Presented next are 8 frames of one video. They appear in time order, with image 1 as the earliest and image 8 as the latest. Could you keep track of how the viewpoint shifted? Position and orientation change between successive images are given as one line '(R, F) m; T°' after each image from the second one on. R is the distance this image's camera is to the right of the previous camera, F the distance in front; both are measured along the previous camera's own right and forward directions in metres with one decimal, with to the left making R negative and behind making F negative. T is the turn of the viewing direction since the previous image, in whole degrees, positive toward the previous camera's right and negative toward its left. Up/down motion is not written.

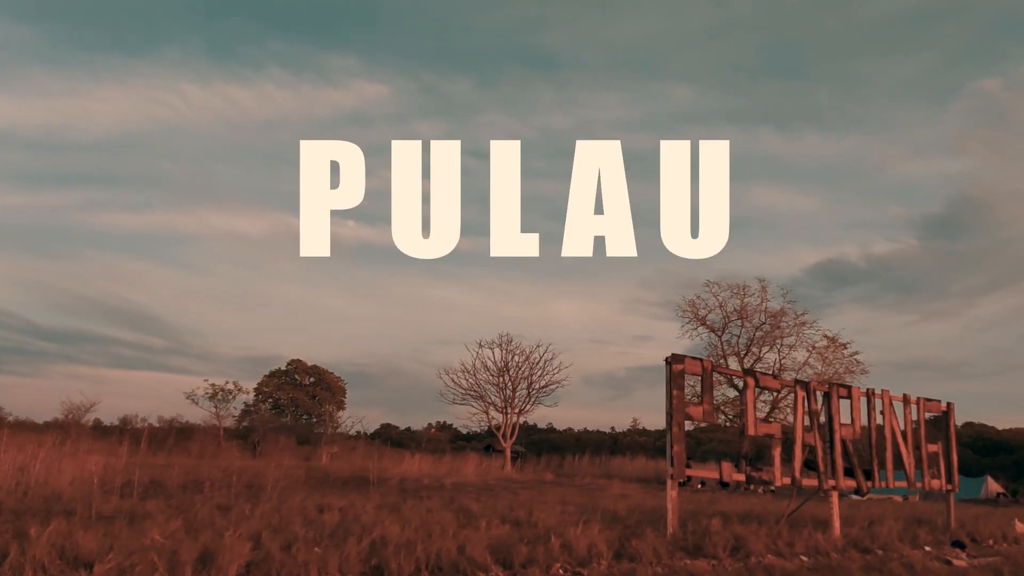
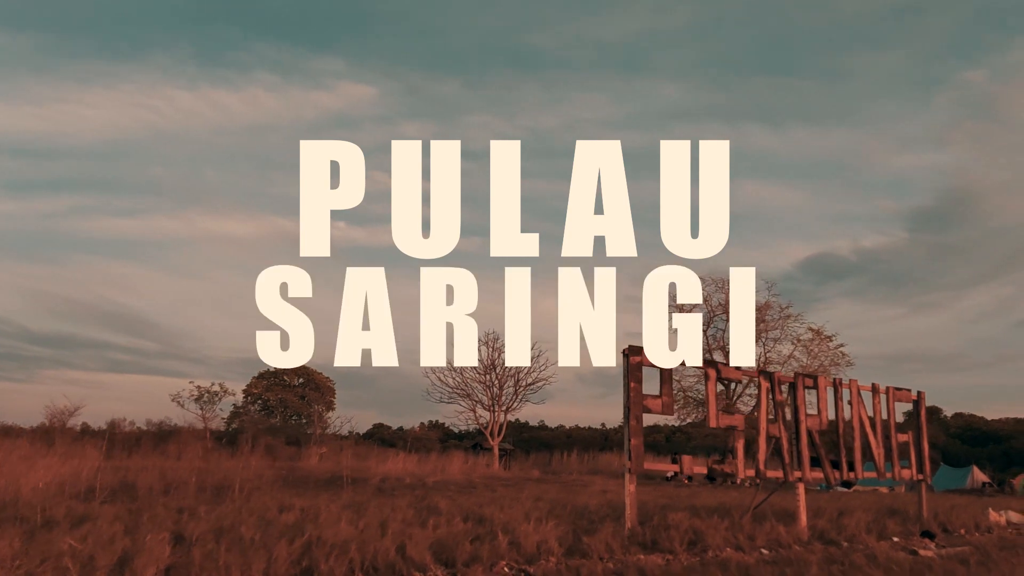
(+0.6, +0.3) m; +1°
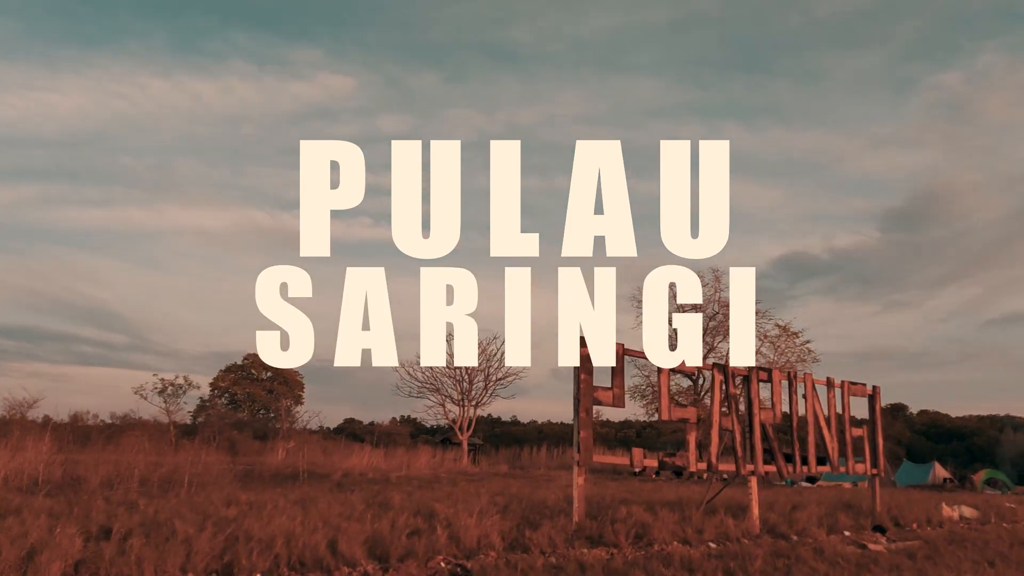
(+0.4, +0.2) m; +2°
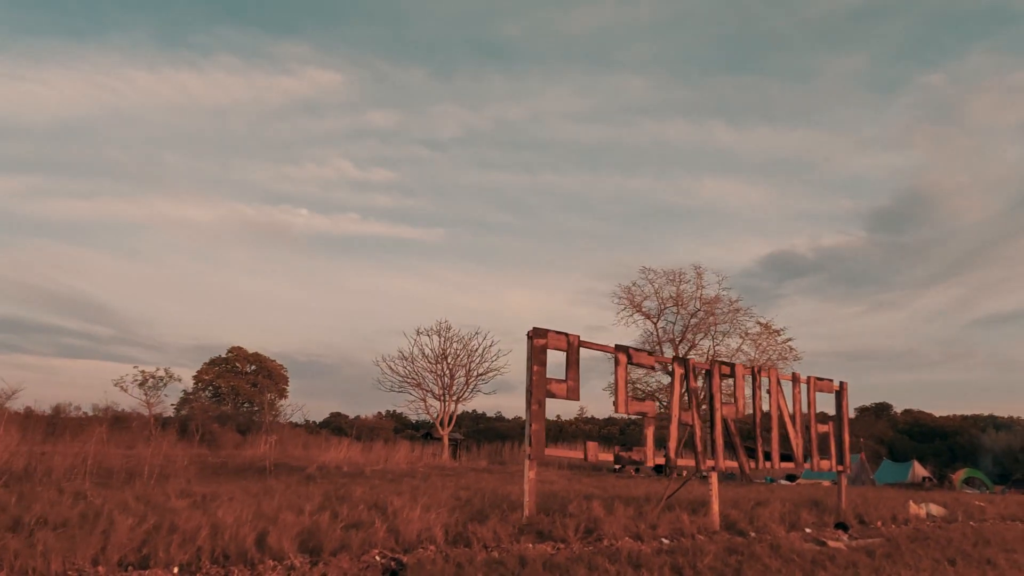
(+0.5, +0.2) m; +1°
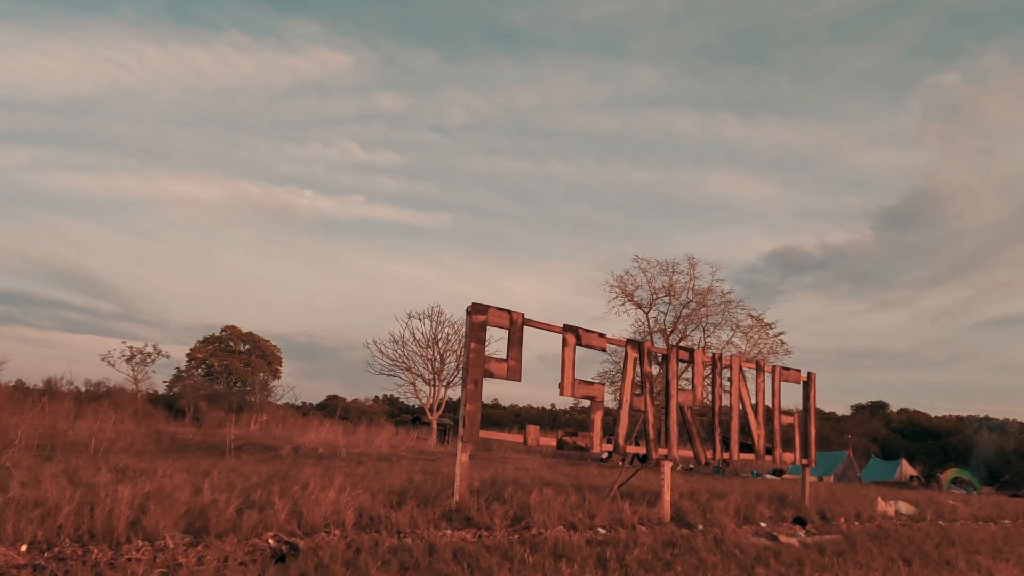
(+0.8, +0.5) m; 0°
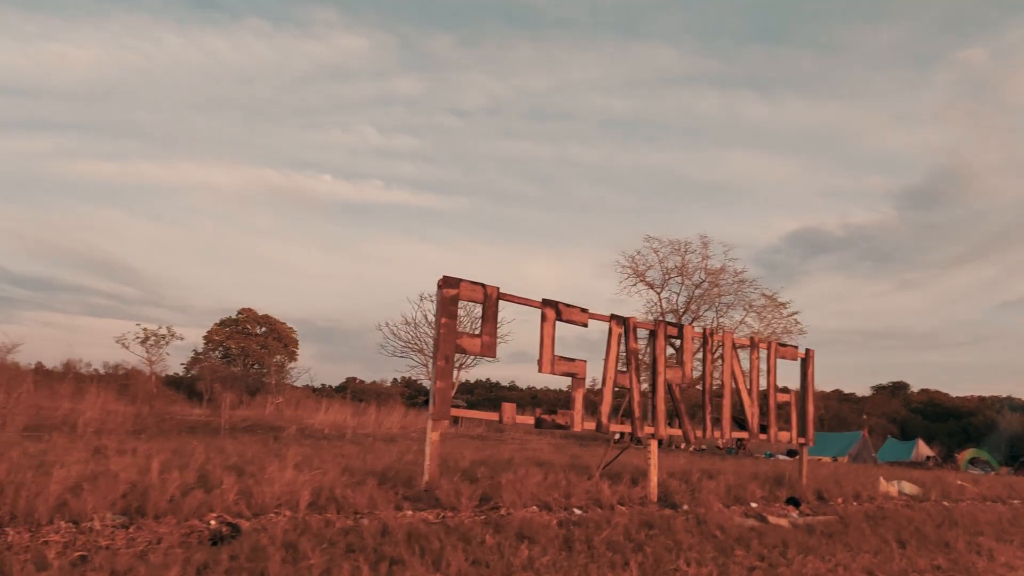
(+0.5, +0.4) m; -1°
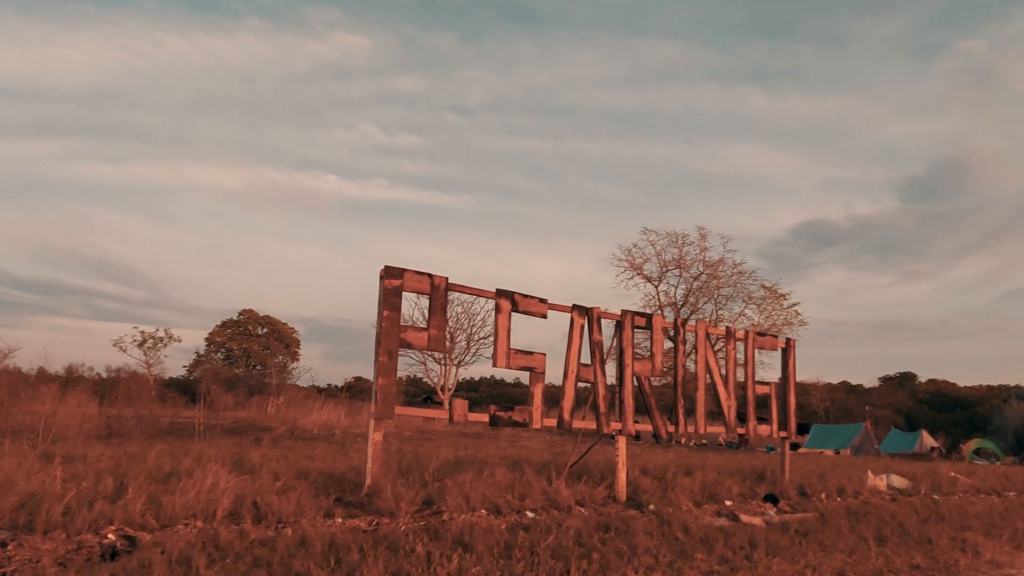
(+0.7, +0.5) m; 0°
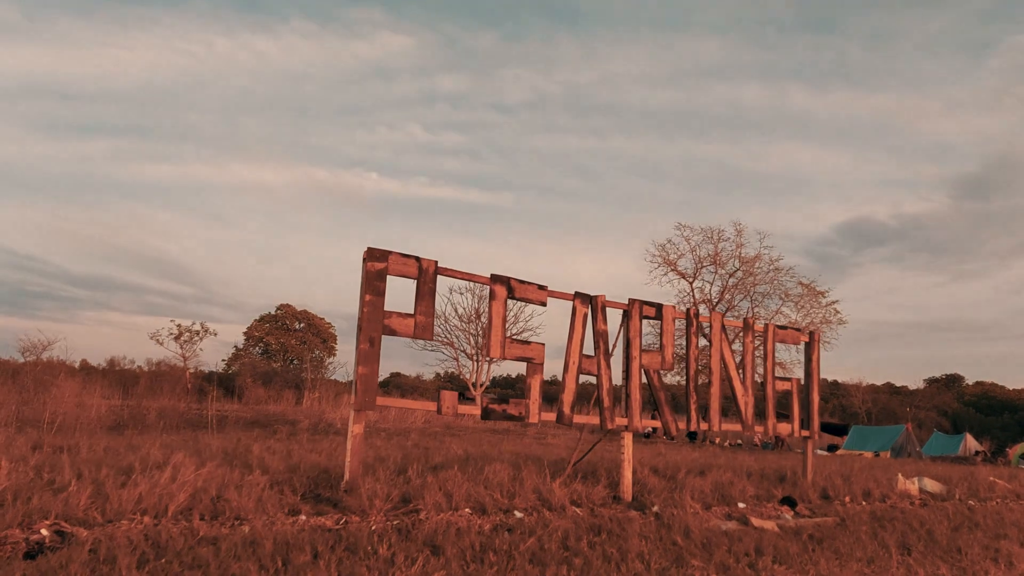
(+0.5, +0.5) m; -3°
